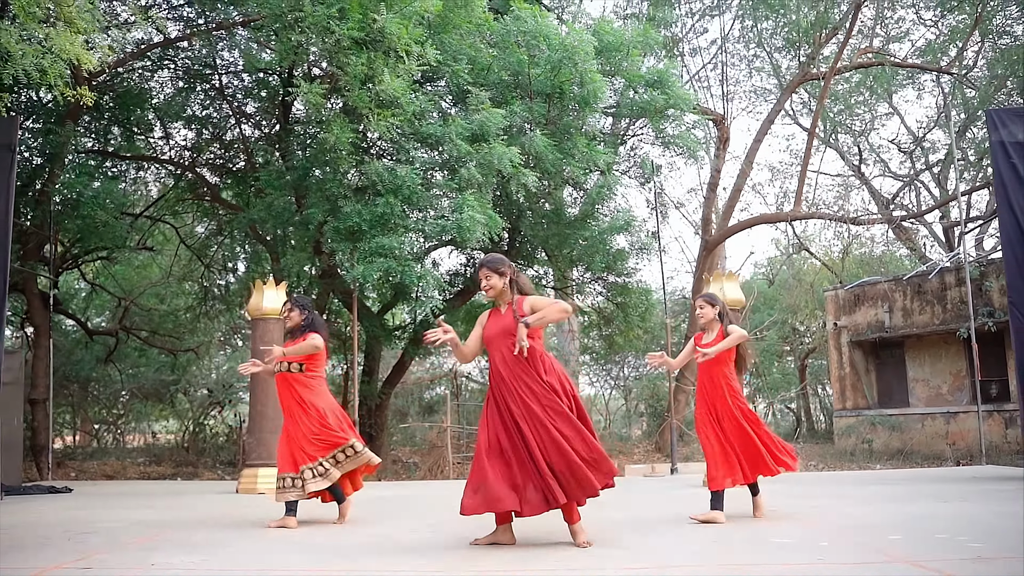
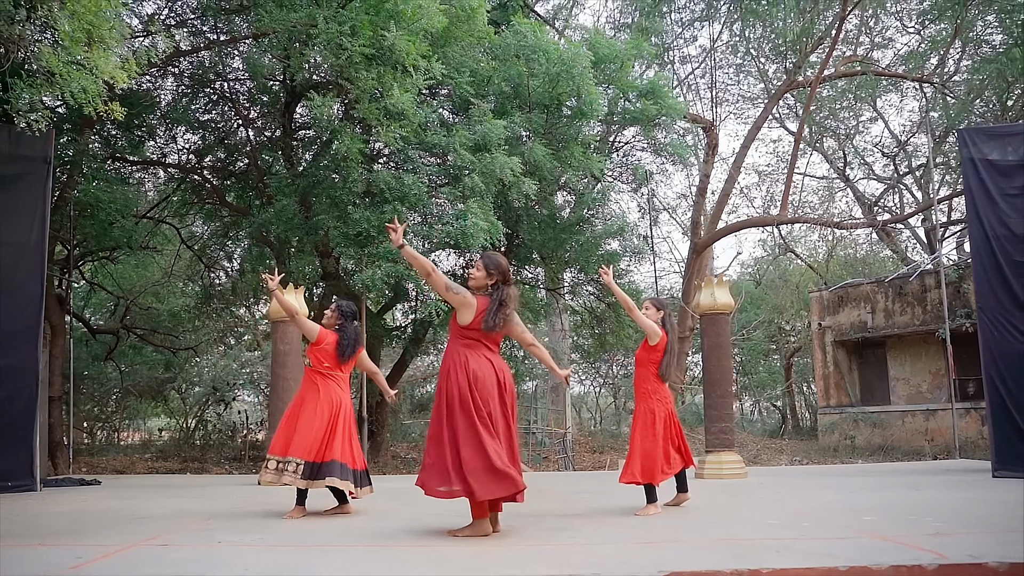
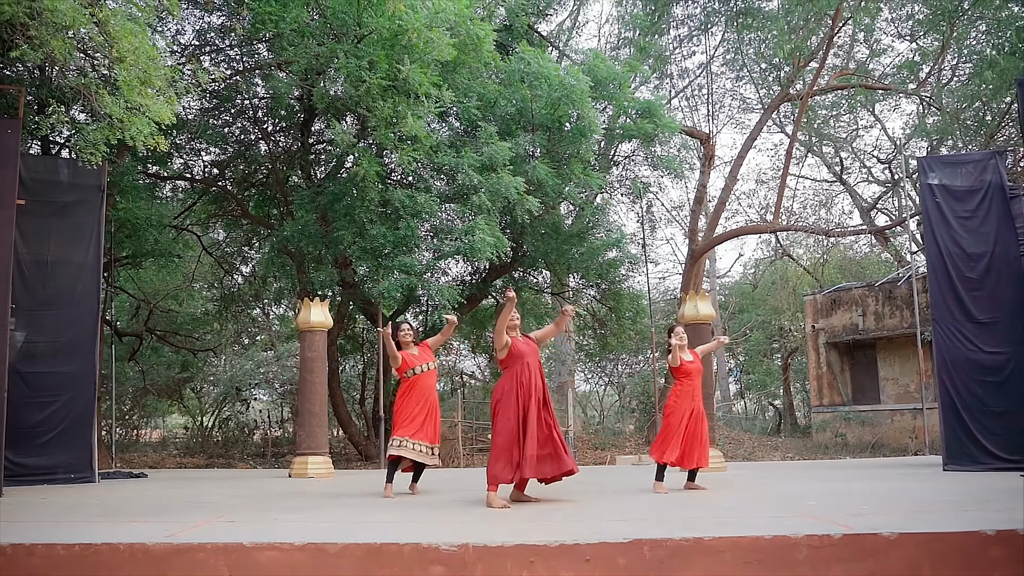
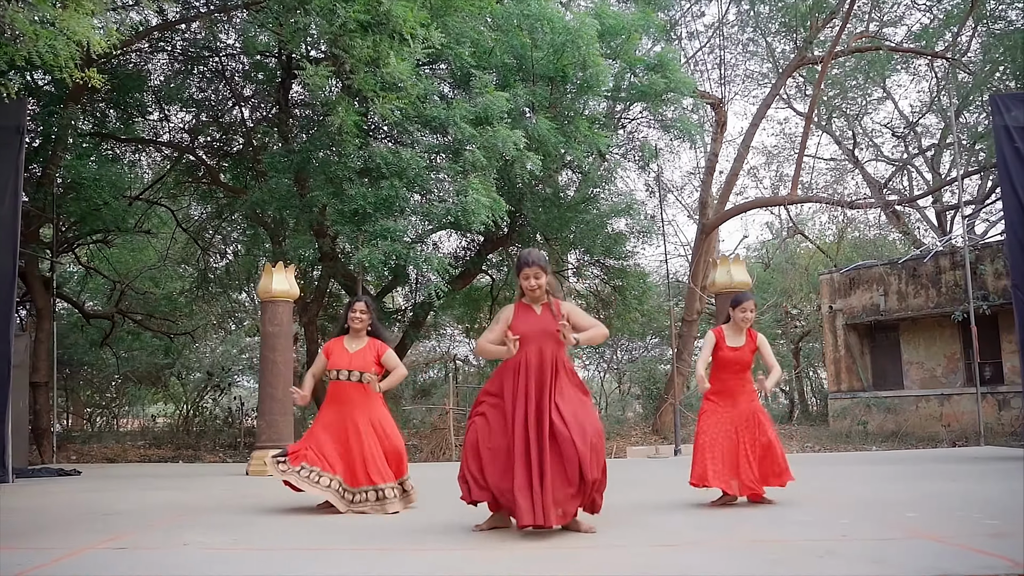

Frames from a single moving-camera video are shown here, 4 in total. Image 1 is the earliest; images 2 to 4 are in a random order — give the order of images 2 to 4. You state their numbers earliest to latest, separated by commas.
3, 4, 2
